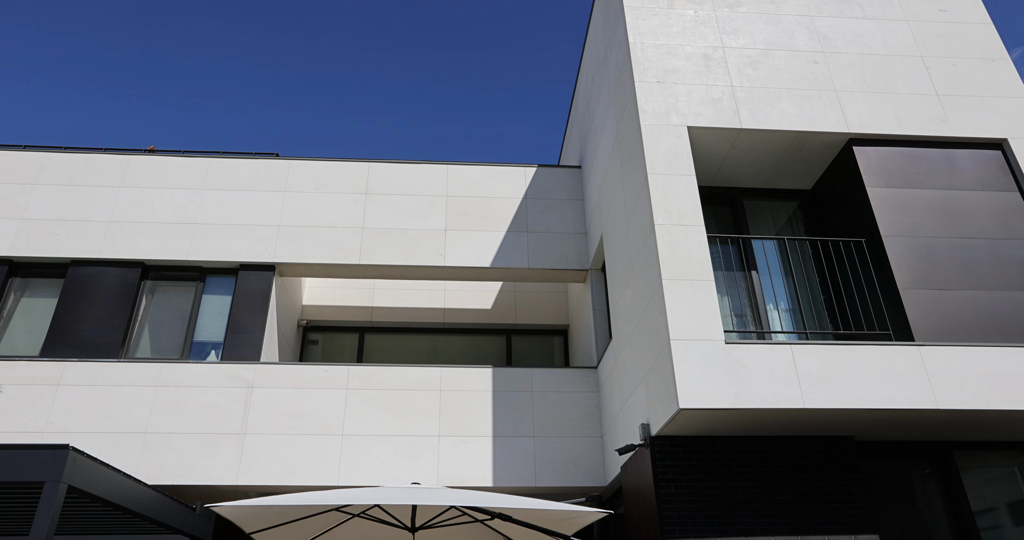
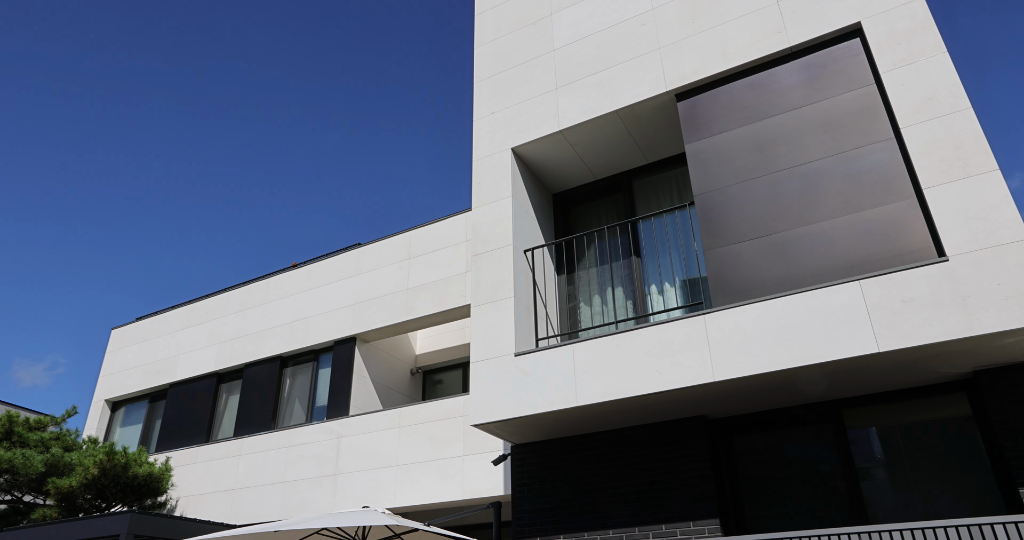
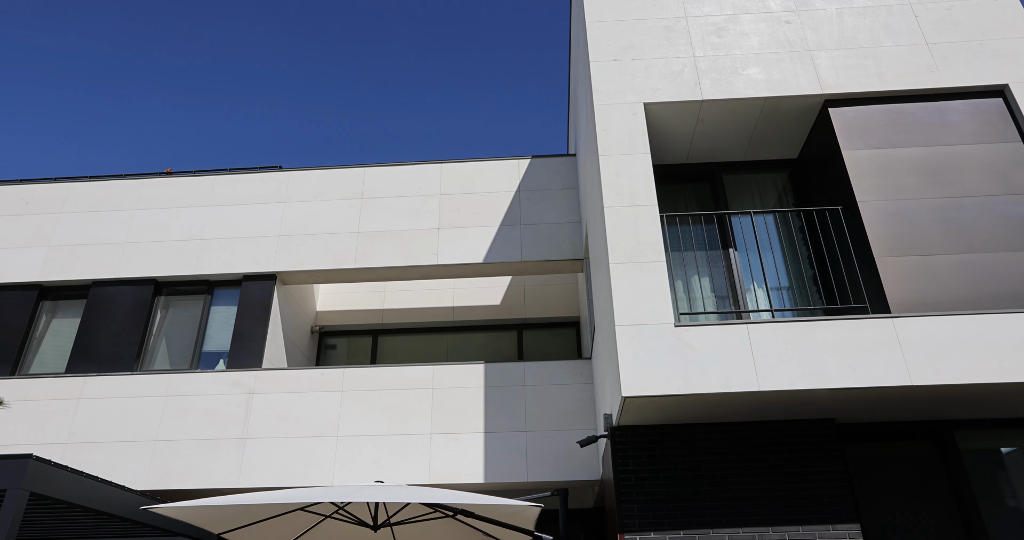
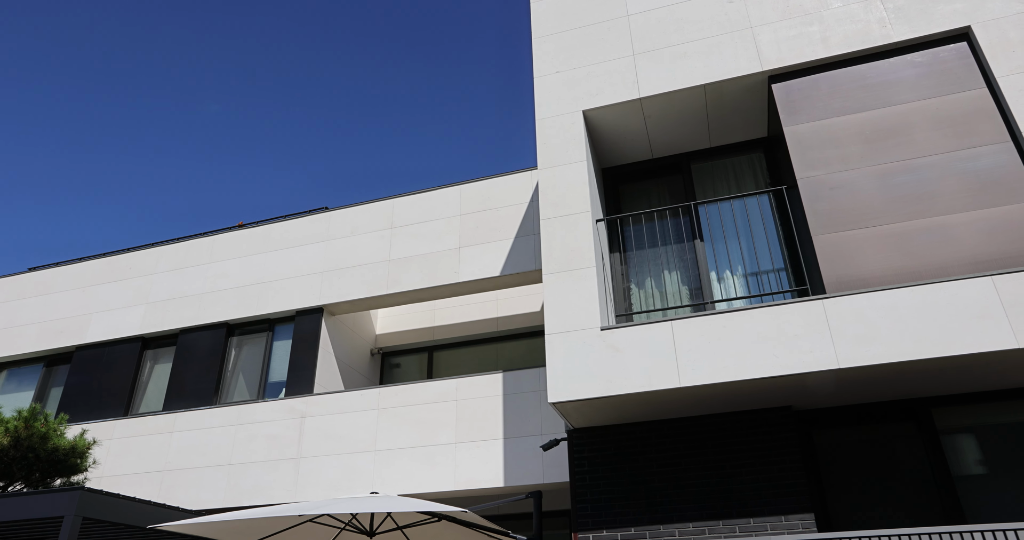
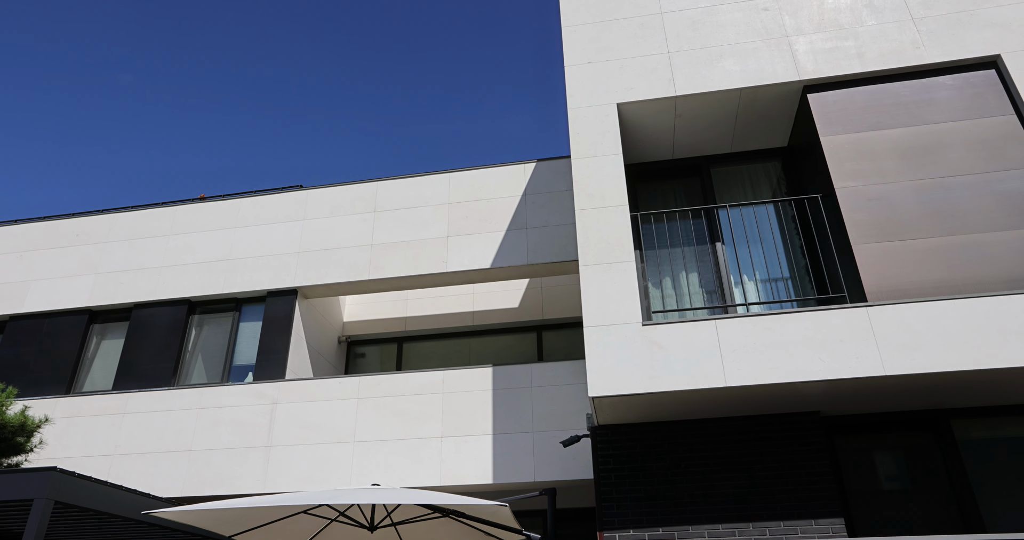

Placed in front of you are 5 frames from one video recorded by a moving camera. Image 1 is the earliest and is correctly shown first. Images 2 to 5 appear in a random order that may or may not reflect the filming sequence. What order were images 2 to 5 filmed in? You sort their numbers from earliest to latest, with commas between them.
3, 5, 4, 2
